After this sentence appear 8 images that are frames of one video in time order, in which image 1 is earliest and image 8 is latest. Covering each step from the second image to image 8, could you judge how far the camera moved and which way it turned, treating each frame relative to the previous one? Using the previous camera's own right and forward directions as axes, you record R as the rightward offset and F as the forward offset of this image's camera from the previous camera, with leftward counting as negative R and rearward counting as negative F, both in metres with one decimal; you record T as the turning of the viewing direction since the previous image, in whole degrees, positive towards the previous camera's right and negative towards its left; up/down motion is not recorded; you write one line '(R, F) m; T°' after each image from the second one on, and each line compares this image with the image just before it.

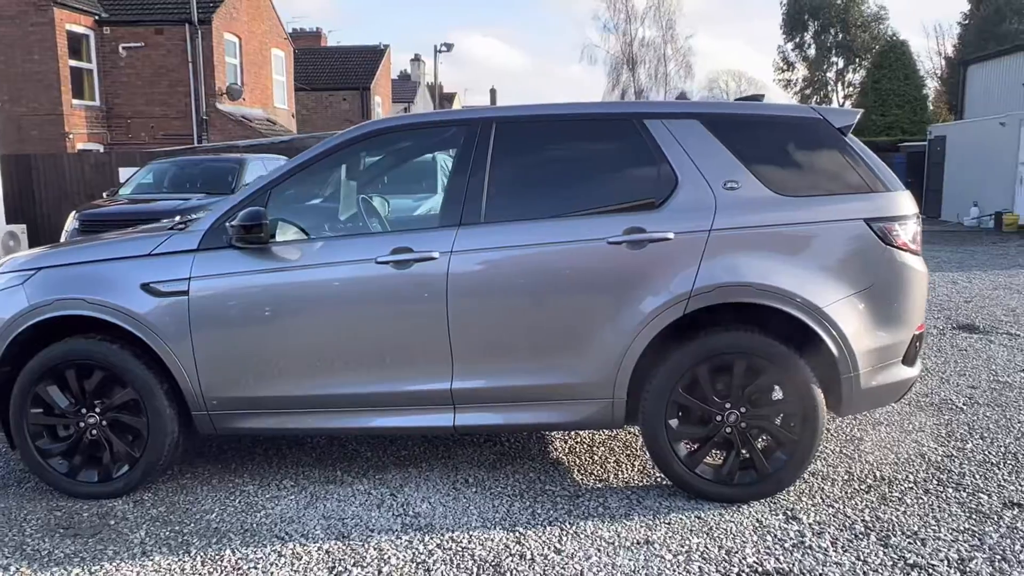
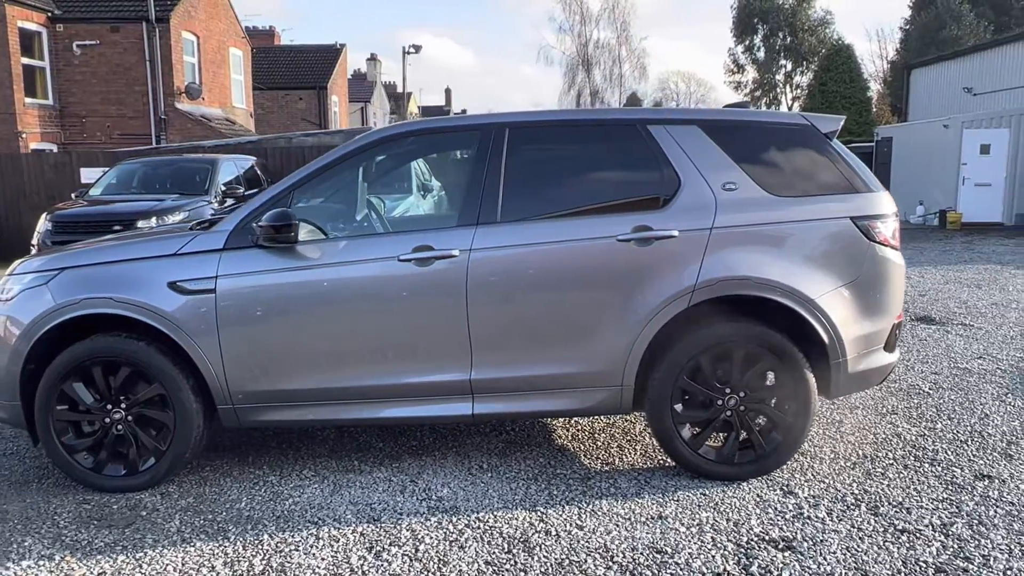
(-0.3, -0.2) m; +3°
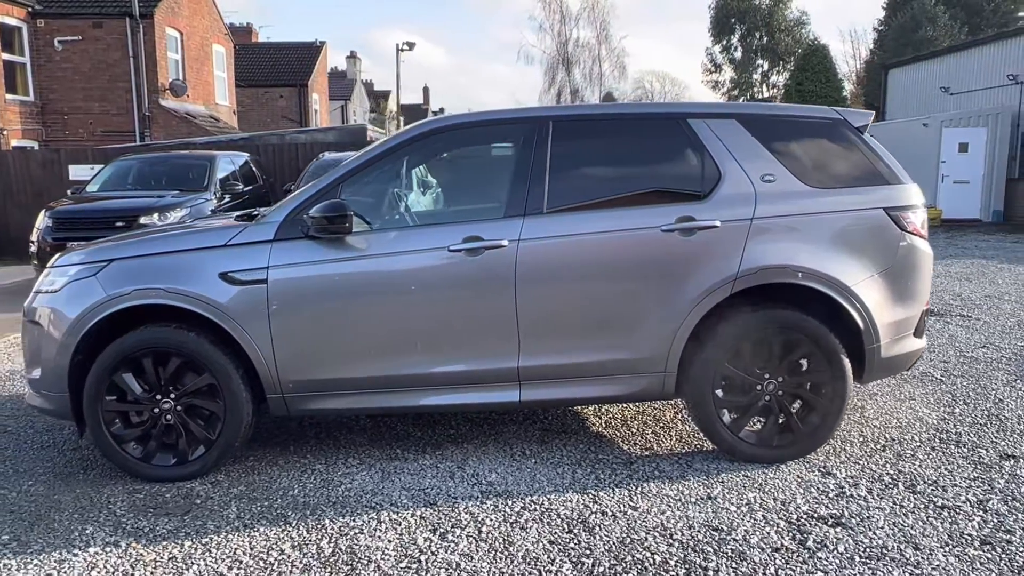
(-0.3, -0.1) m; +2°
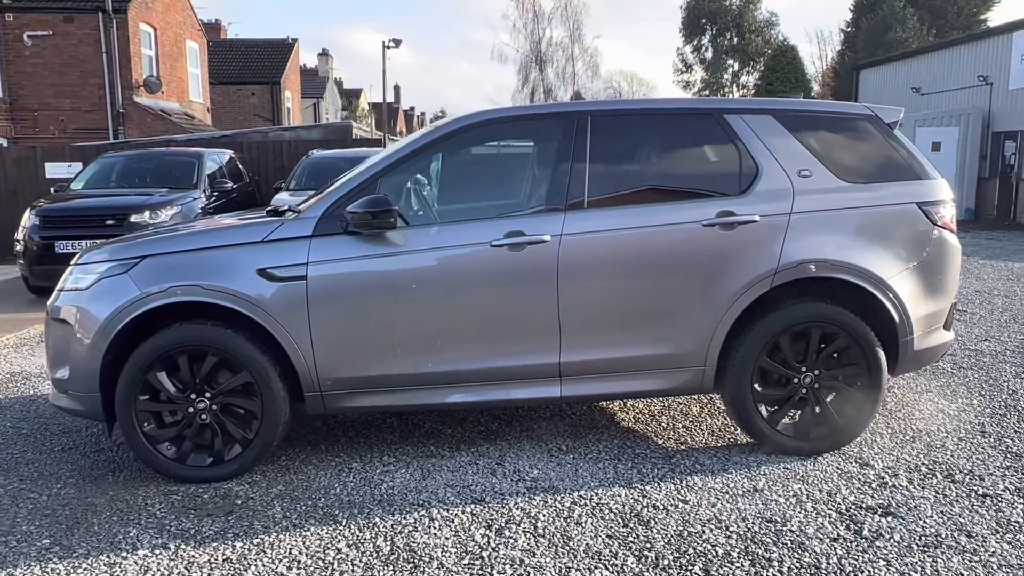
(-0.4, 0.0) m; +2°
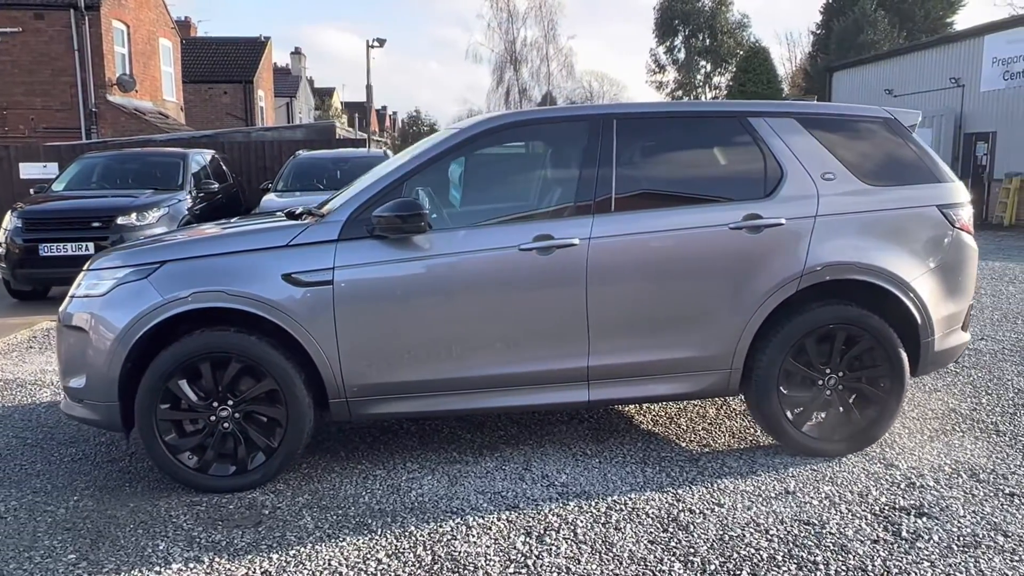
(-0.3, 0.0) m; +2°
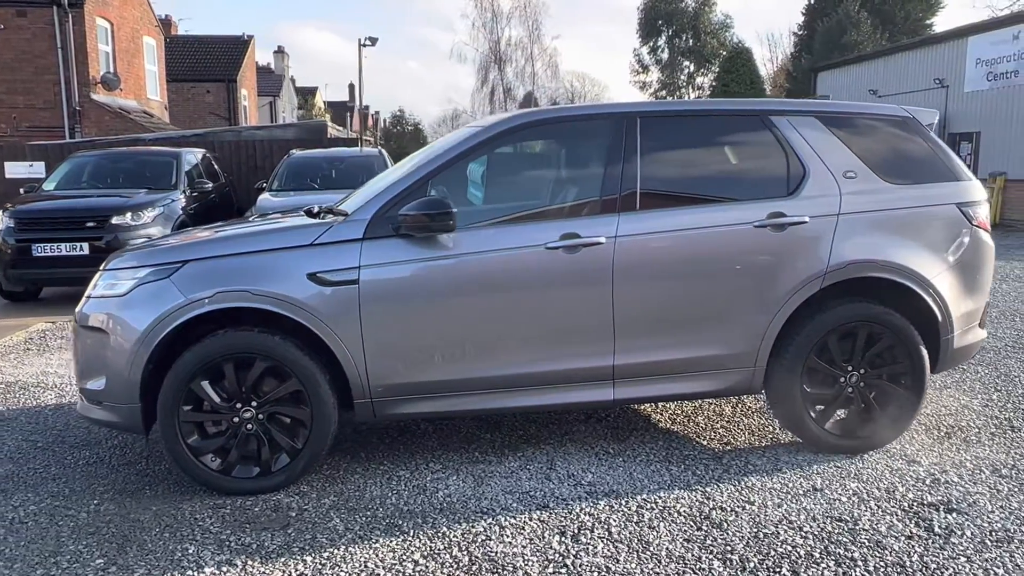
(-0.2, 0.0) m; +1°
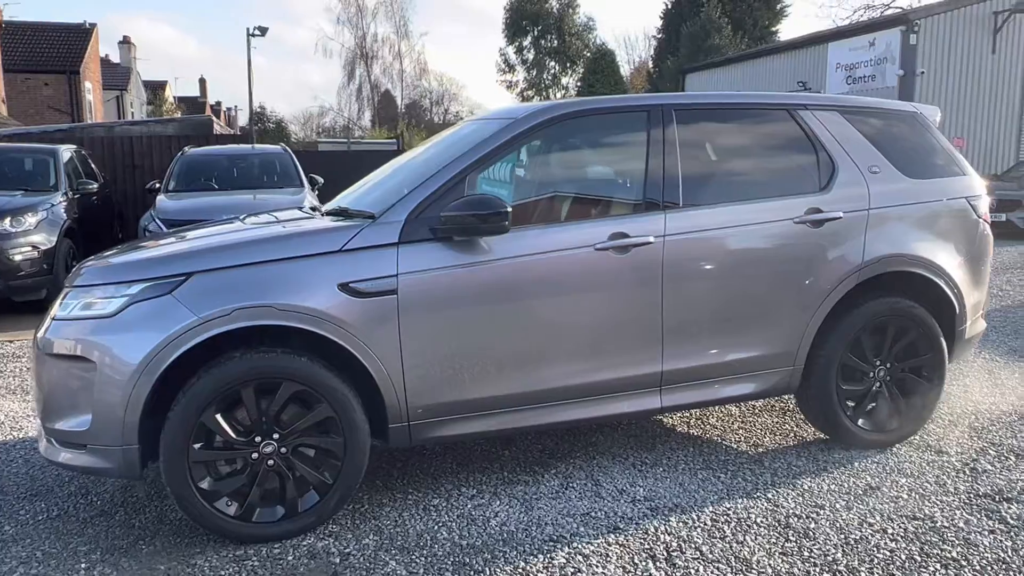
(-0.8, +0.4) m; +10°
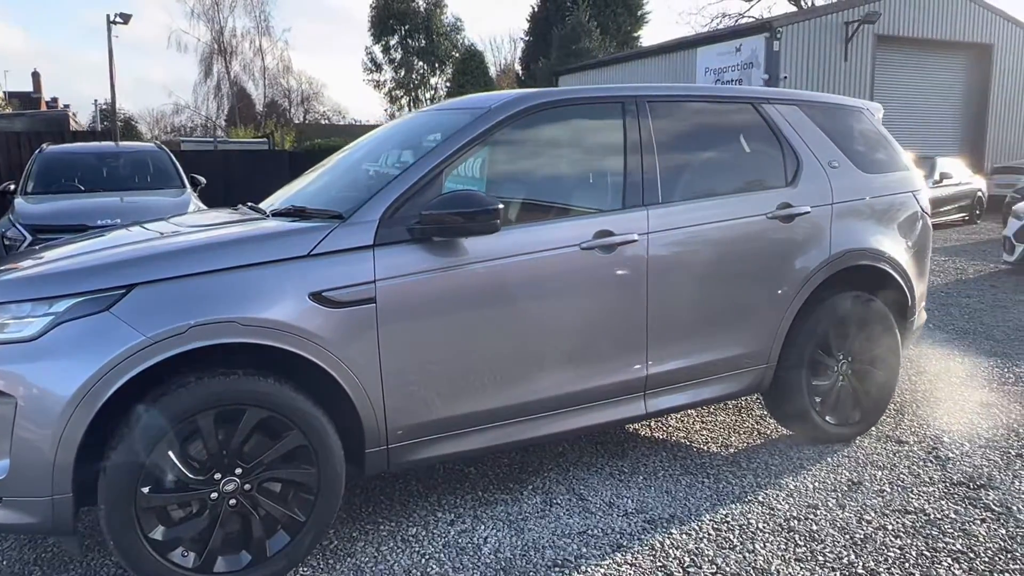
(-0.5, +0.3) m; +10°
